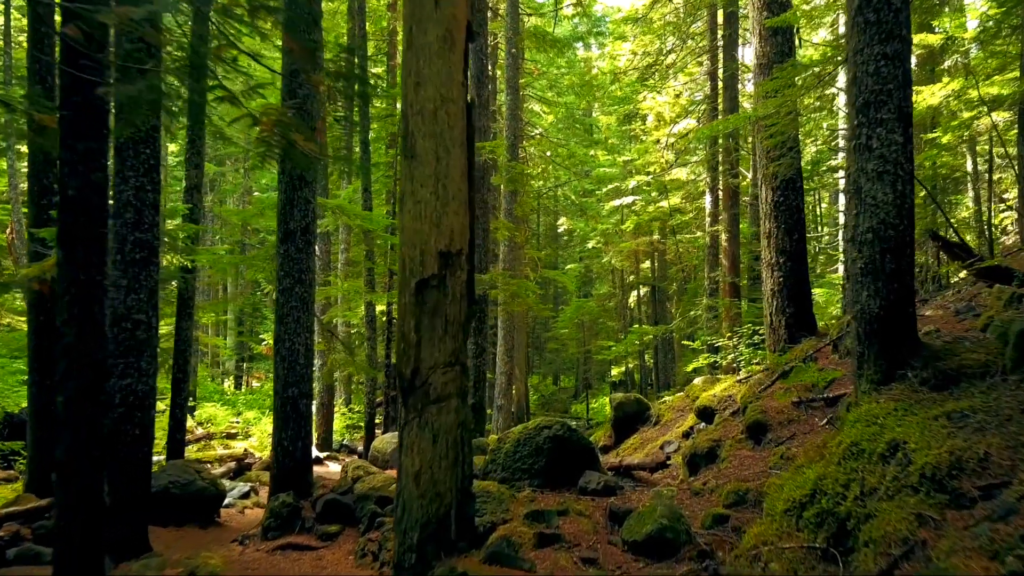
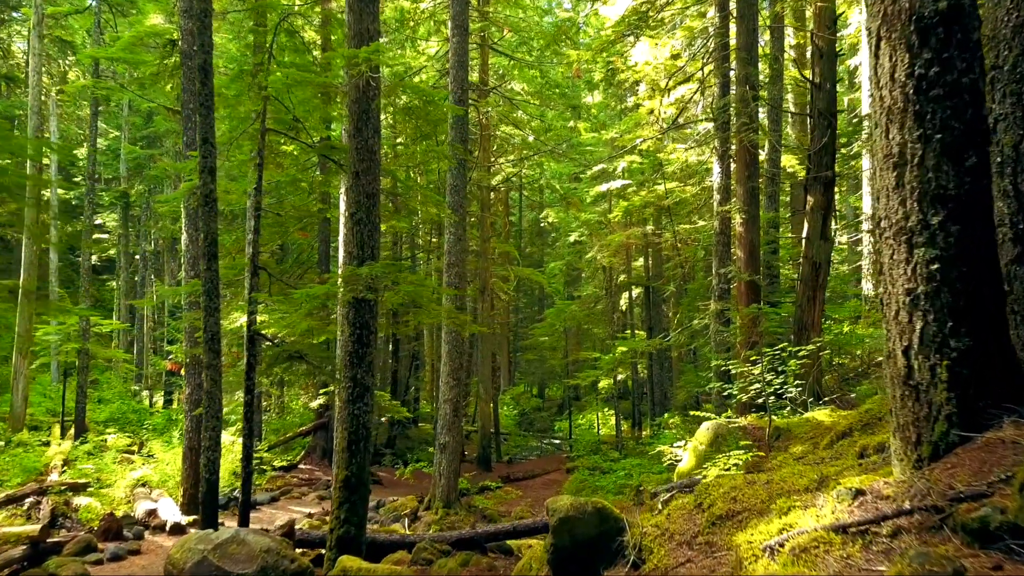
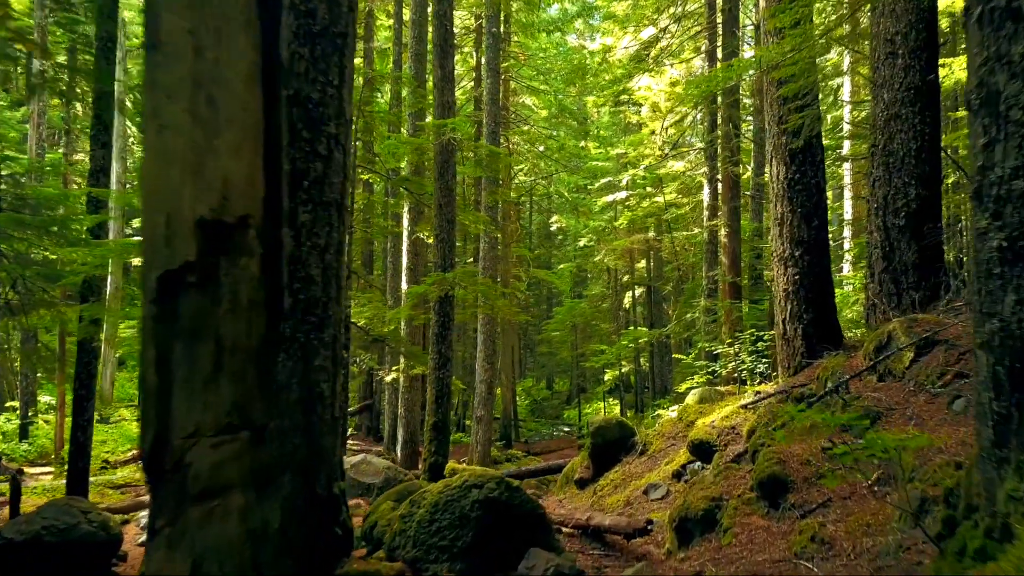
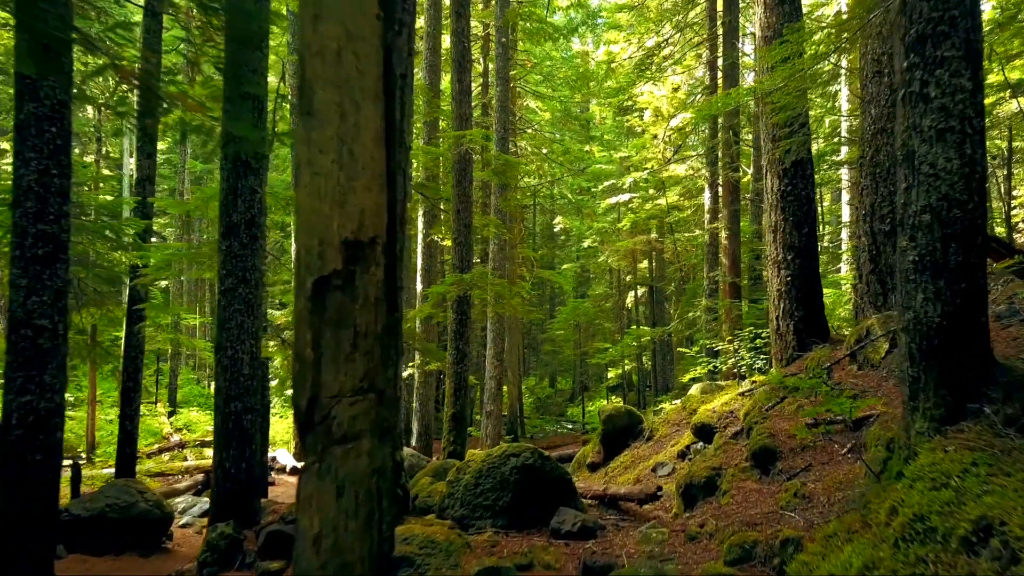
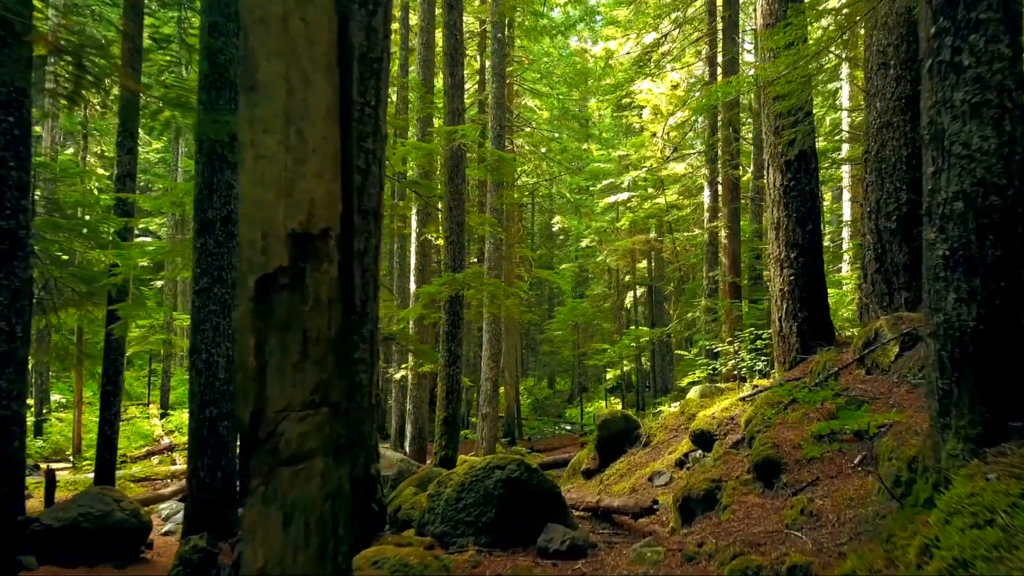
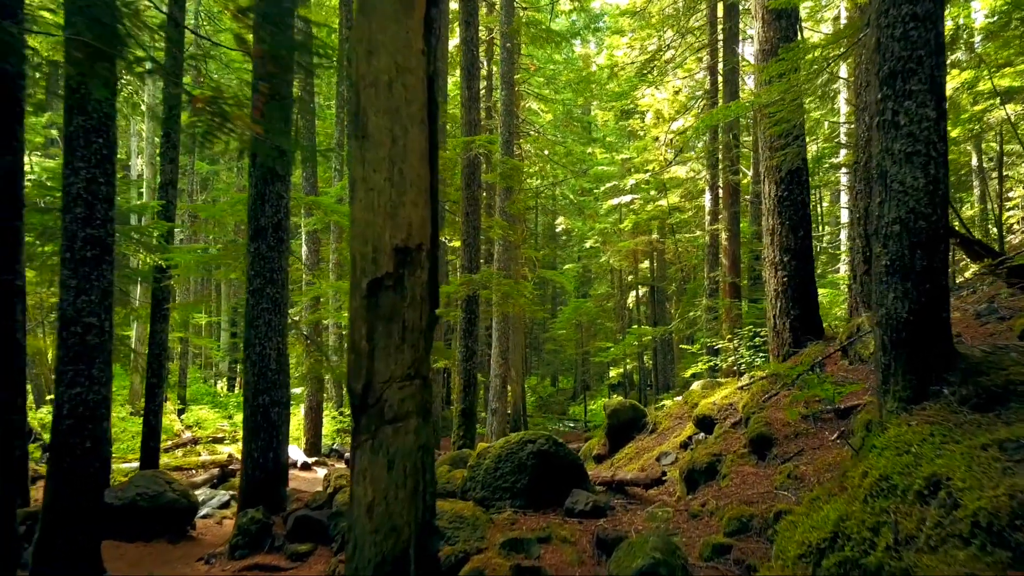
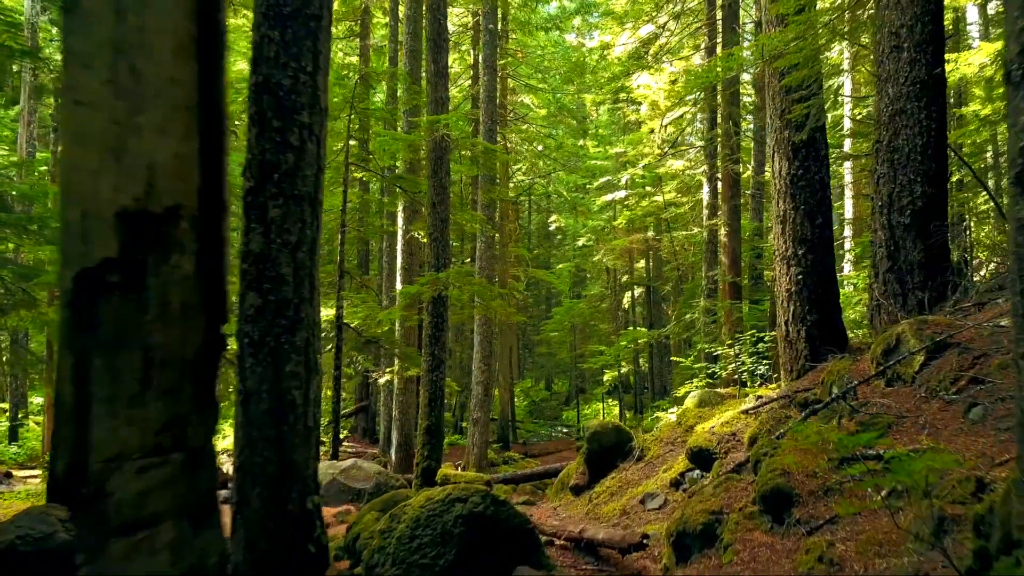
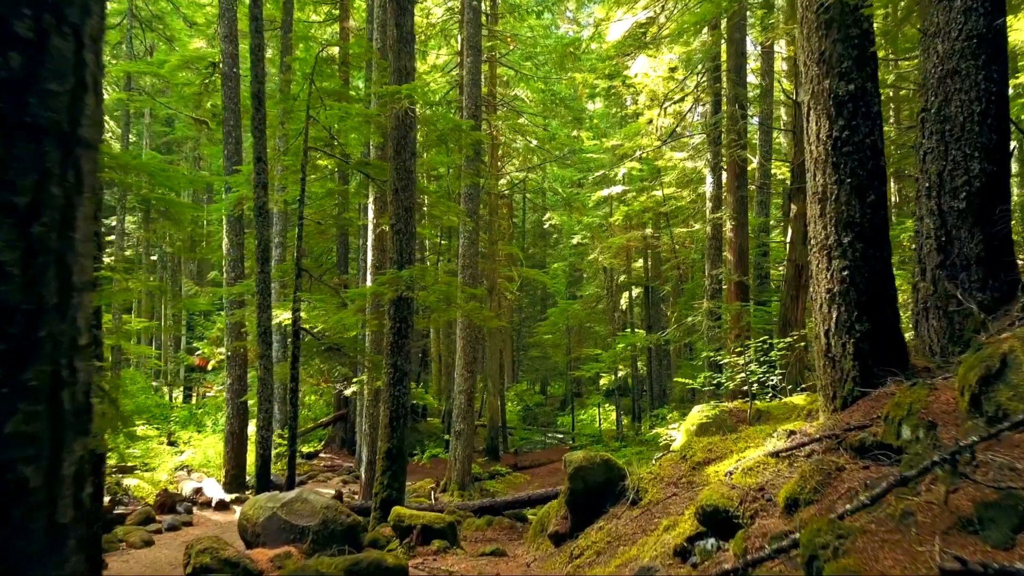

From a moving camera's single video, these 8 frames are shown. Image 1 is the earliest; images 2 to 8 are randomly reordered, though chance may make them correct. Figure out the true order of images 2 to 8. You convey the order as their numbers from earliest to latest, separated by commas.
6, 4, 5, 3, 7, 8, 2
